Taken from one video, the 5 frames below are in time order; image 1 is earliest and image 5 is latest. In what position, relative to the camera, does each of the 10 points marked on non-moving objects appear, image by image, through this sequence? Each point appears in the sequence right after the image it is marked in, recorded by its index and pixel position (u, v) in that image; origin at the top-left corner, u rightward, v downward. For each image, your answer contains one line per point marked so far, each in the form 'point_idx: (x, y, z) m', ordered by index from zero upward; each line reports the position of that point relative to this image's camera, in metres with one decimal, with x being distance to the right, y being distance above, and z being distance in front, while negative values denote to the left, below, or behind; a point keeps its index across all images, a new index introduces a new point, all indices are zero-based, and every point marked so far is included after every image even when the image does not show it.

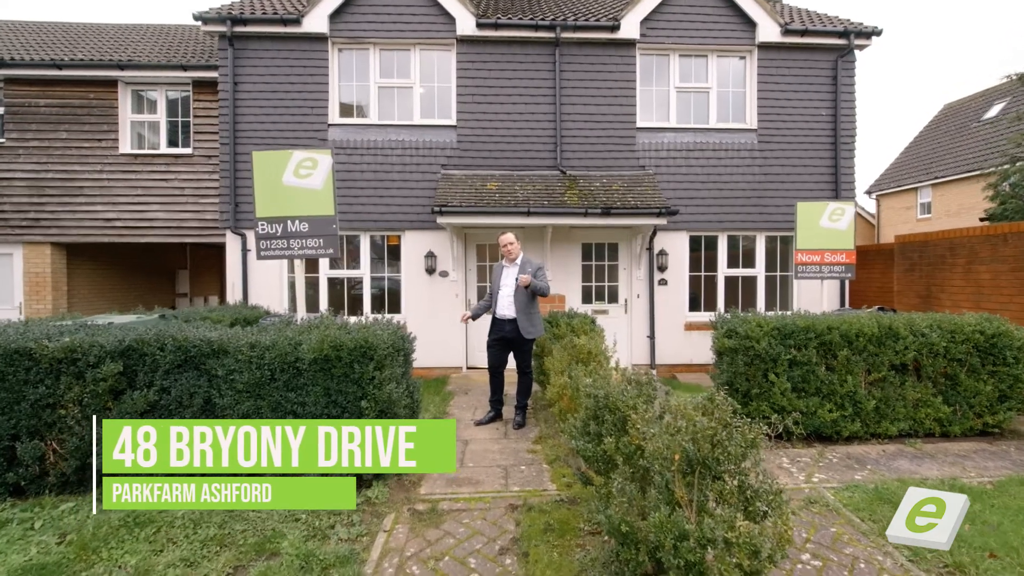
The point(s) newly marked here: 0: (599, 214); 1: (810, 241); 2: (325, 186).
0: (+1.3, +1.1, +7.9) m
1: (+3.7, +0.6, +6.6) m
2: (-1.7, +0.9, +4.8) m
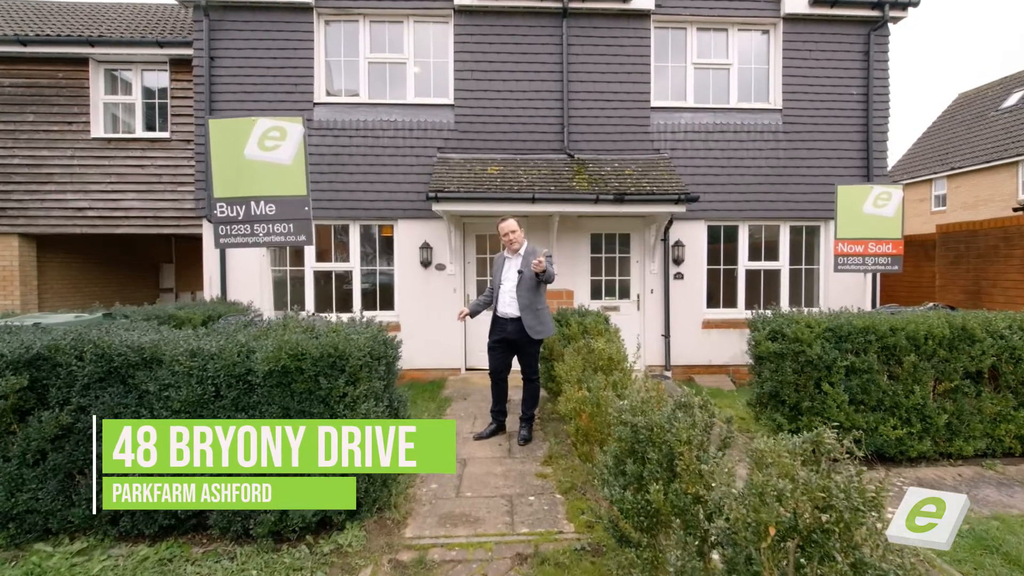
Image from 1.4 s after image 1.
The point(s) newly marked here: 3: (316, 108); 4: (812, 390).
0: (+1.3, +1.2, +7.2) m
1: (+3.8, +0.6, +5.9) m
2: (-1.6, +0.9, +4.0) m
3: (-3.0, +2.7, +8.1) m
4: (+2.3, -0.8, +4.0) m
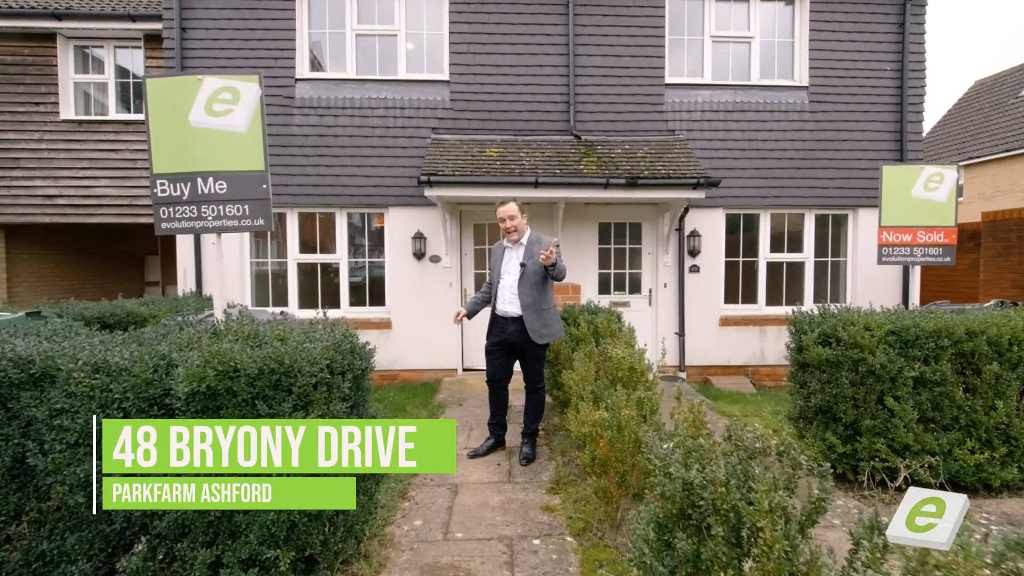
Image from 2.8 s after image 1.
0: (+1.4, +1.3, +6.5) m
1: (+3.8, +0.7, +5.2) m
2: (-1.6, +1.0, +3.3) m
3: (-3.0, +2.8, +7.4) m
4: (+2.3, -0.7, +3.4) m
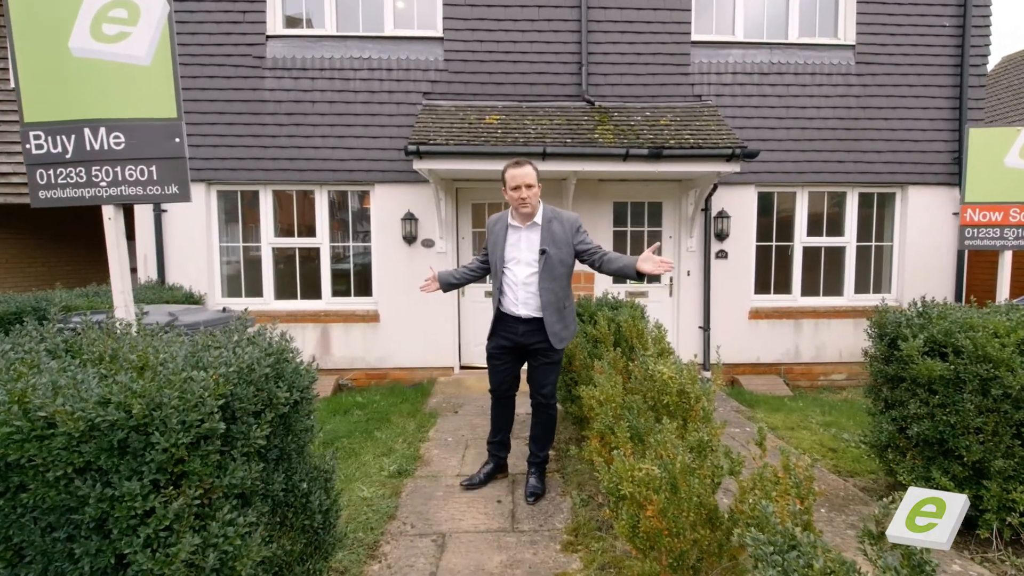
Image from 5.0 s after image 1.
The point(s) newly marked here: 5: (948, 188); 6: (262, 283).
0: (+1.4, +1.4, +5.6) m
1: (+3.8, +0.8, +4.3) m
2: (-1.6, +1.0, +2.4) m
3: (-2.9, +3.0, +6.4) m
4: (+2.3, -0.7, +2.5) m
5: (+5.5, +1.3, +6.8) m
6: (-3.1, +0.1, +6.6) m
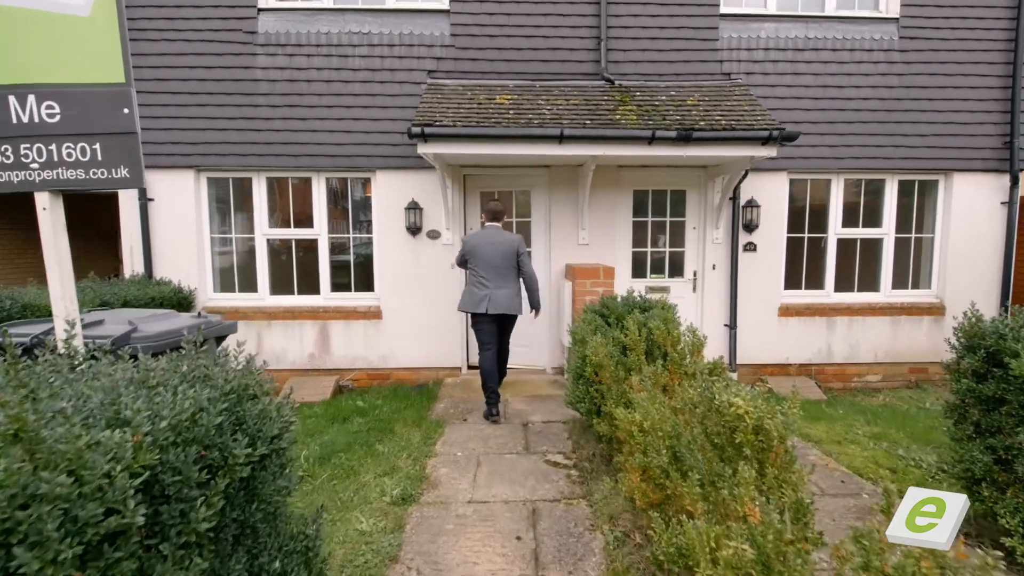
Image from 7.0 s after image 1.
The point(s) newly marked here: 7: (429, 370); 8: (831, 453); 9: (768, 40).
0: (+1.5, +1.4, +5.0) m
1: (+3.9, +0.8, +3.7) m
2: (-1.5, +1.0, +1.9) m
3: (-2.8, +3.0, +5.9) m
4: (+2.4, -0.7, +2.0) m
5: (+5.7, +1.3, +6.2) m
6: (-3.0, +0.1, +6.2) m
7: (-1.0, -1.0, +6.2) m
8: (+2.4, -1.3, +4.0) m
9: (+2.9, +2.8, +6.1) m
